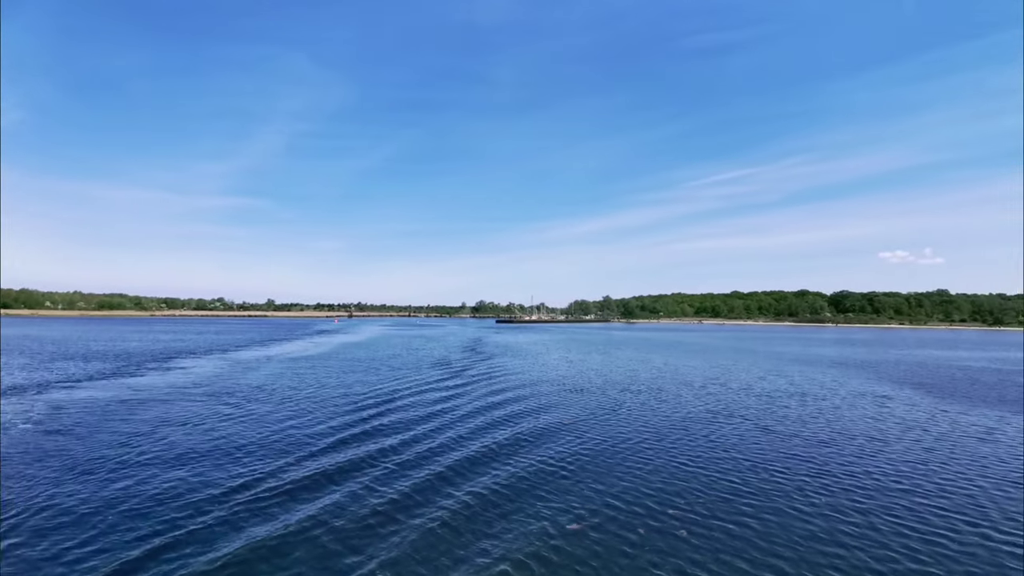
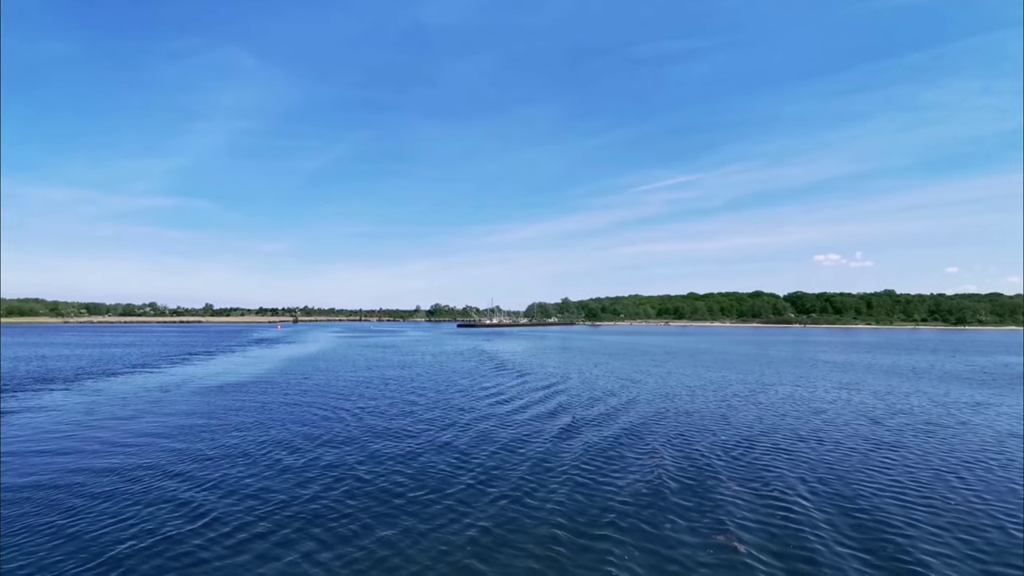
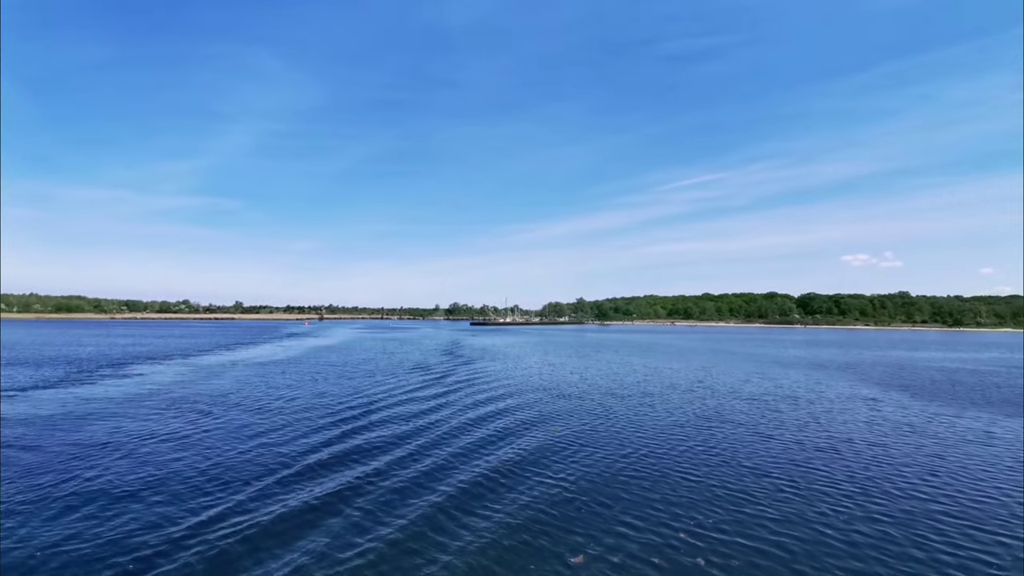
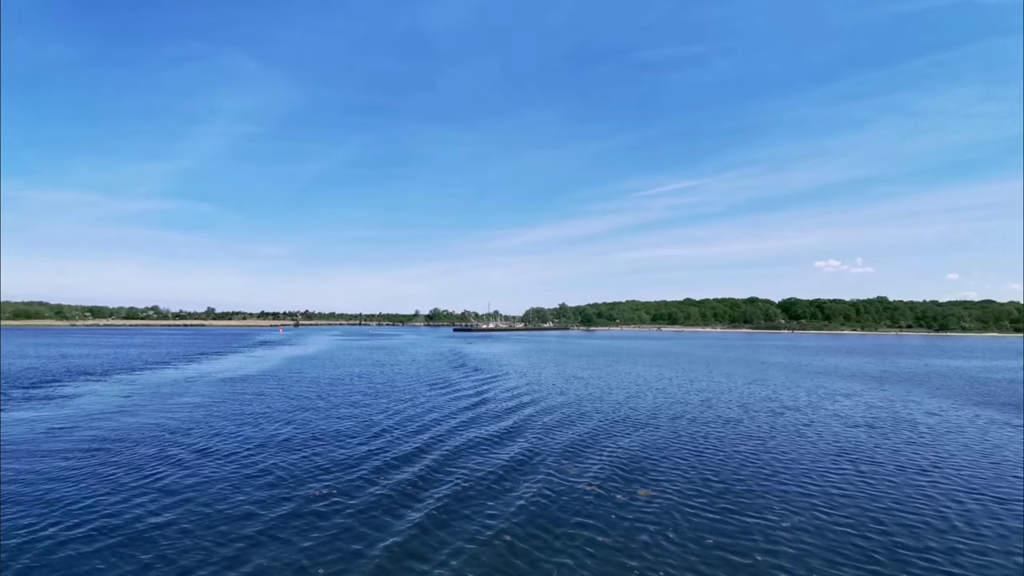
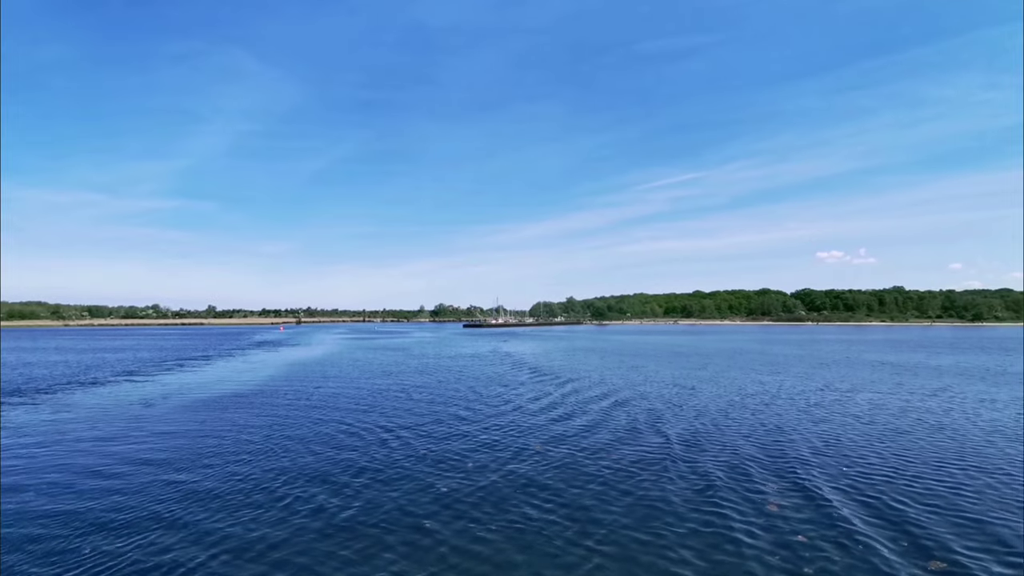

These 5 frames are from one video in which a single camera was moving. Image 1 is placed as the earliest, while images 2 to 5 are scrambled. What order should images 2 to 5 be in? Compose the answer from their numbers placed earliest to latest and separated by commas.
3, 4, 2, 5
